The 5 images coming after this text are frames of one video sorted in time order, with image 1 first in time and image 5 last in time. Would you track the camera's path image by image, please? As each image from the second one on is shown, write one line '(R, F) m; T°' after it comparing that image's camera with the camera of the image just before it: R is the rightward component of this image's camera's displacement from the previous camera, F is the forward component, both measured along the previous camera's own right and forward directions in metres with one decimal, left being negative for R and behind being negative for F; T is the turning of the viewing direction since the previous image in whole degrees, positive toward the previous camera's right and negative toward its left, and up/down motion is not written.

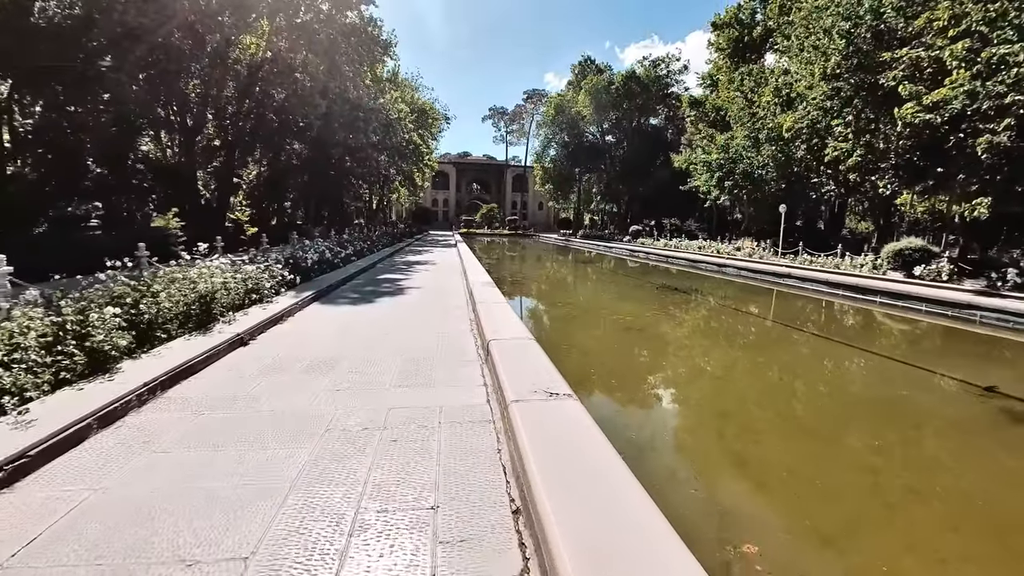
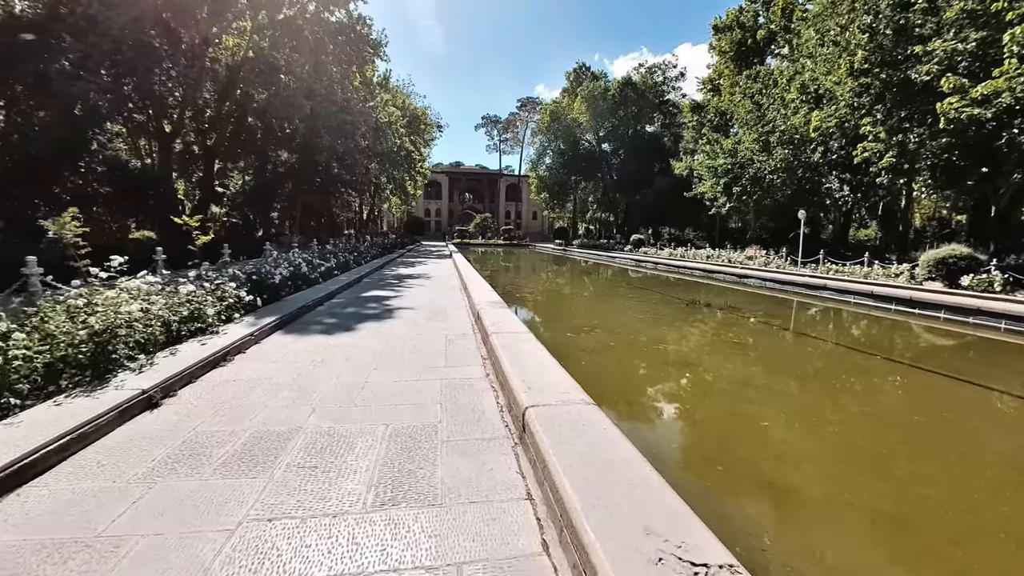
(-0.2, +1.3) m; +1°
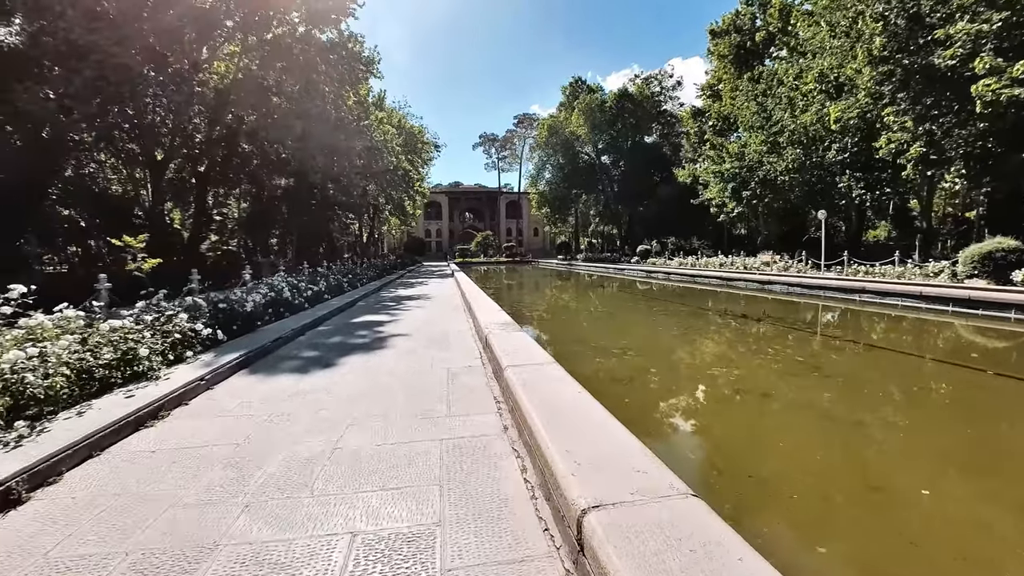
(-0.1, +0.9) m; 0°
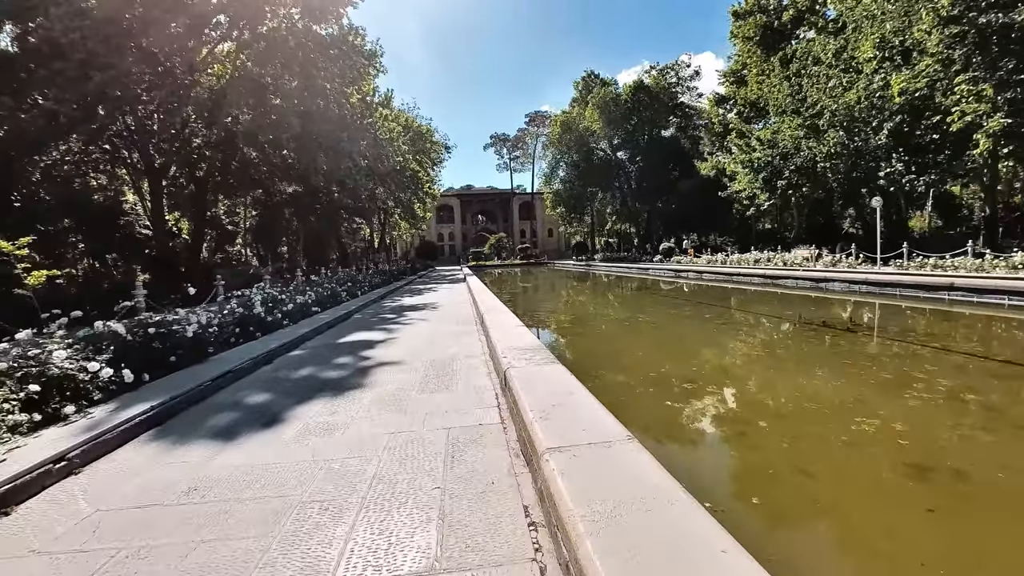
(-0.1, +1.3) m; -2°
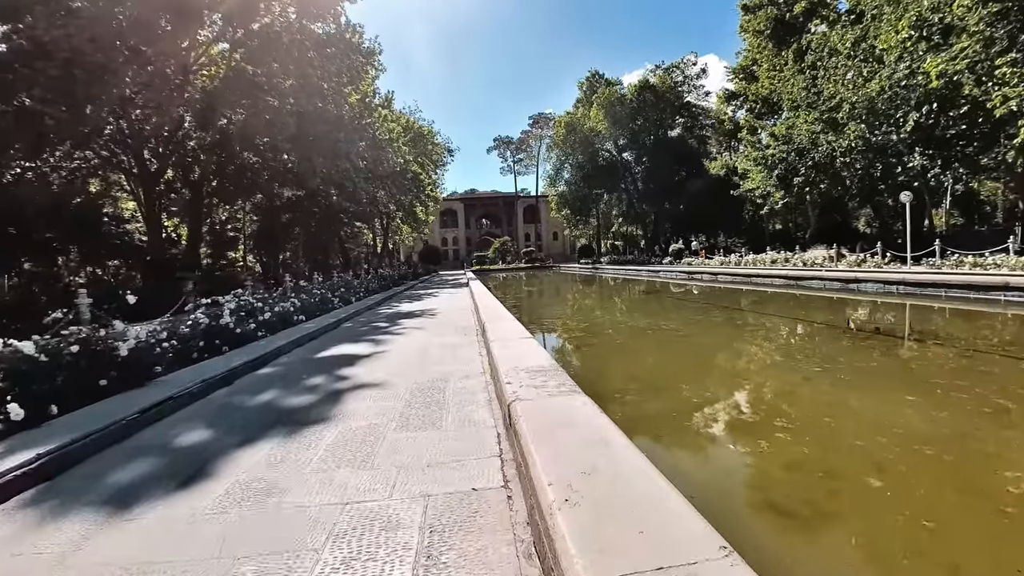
(0.0, +0.7) m; -1°
